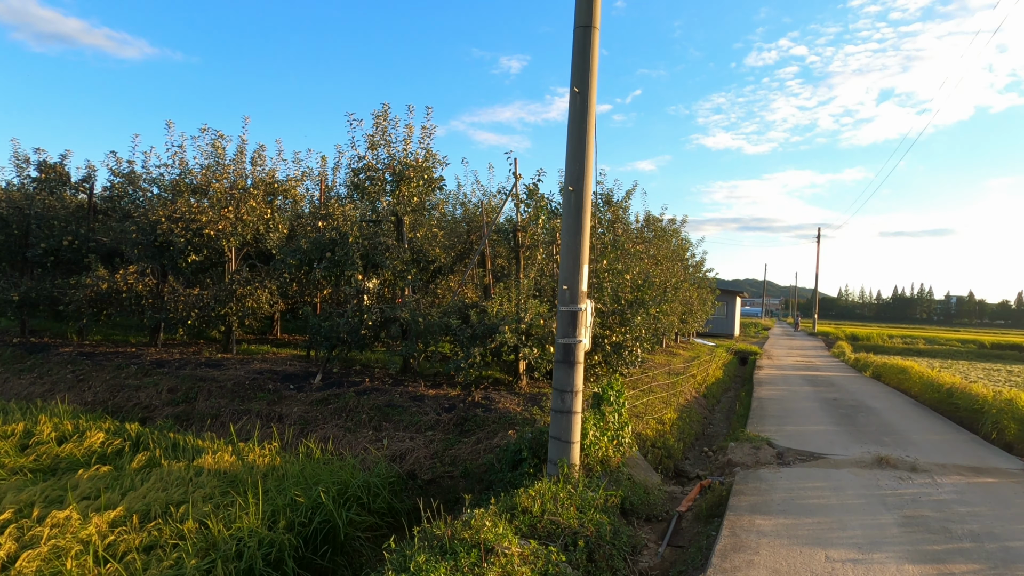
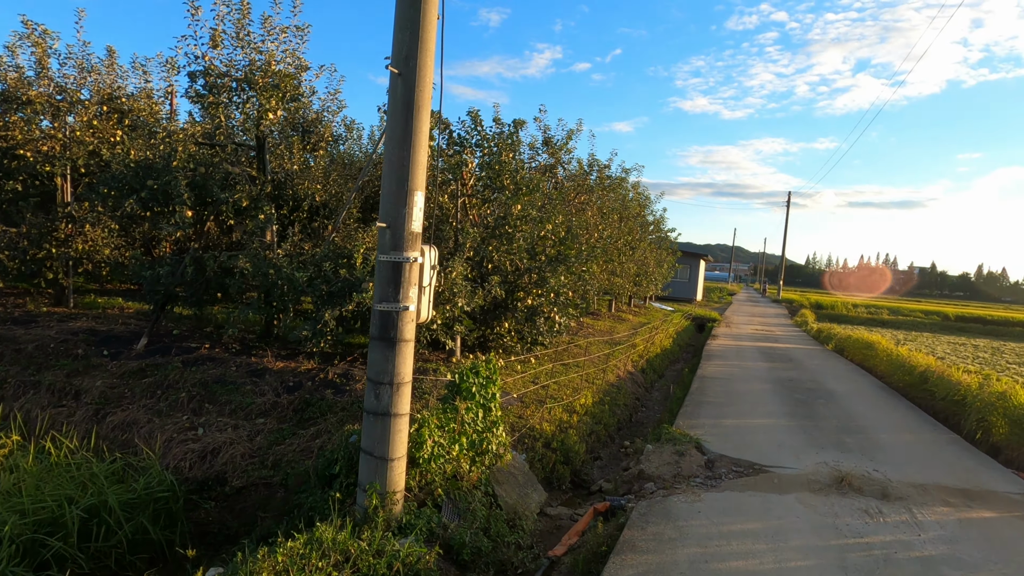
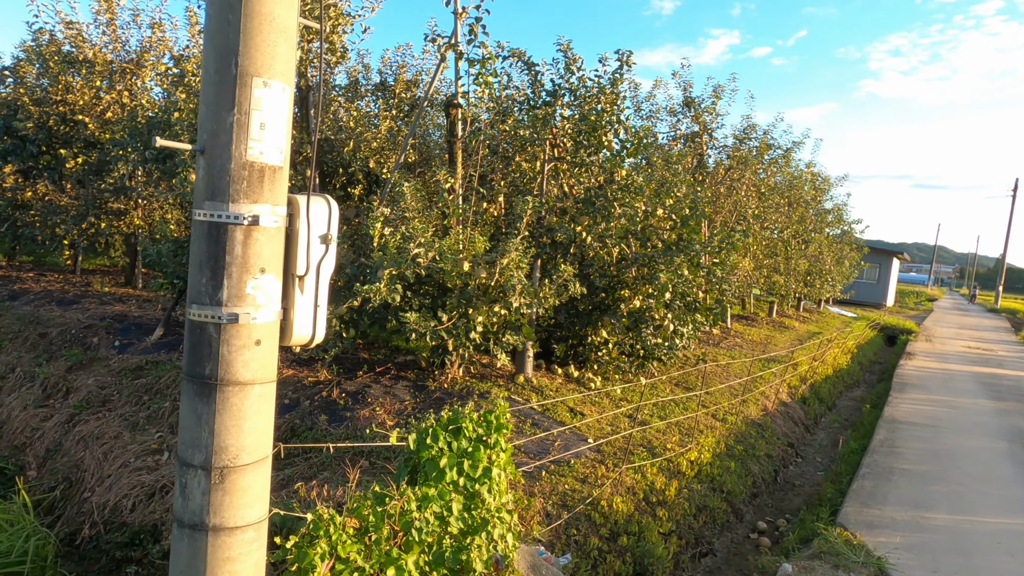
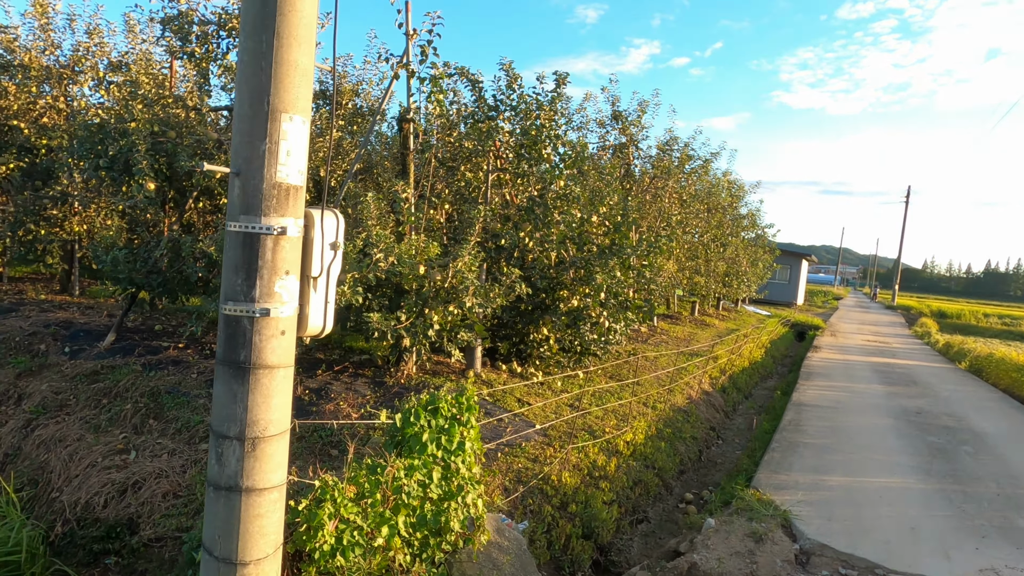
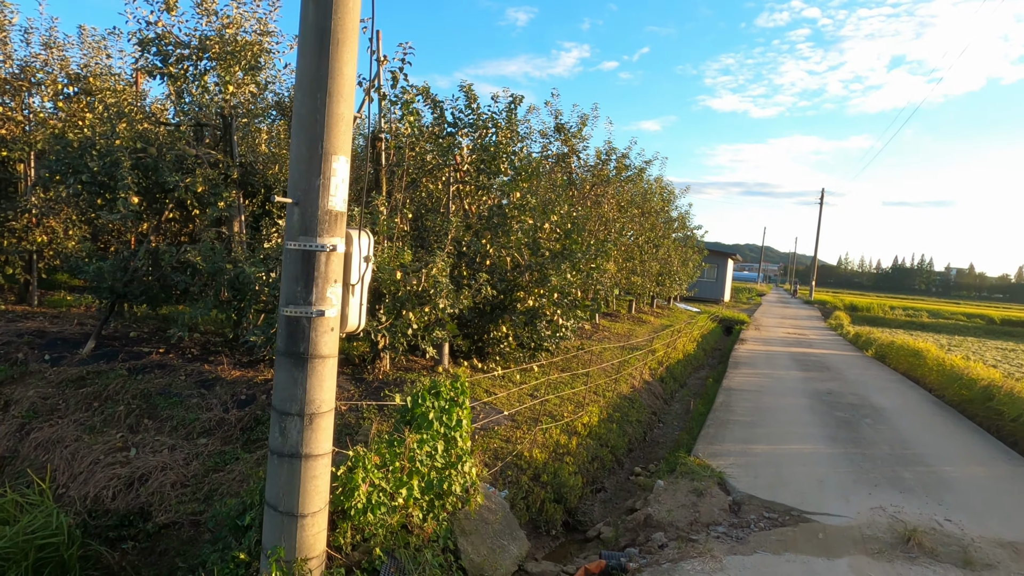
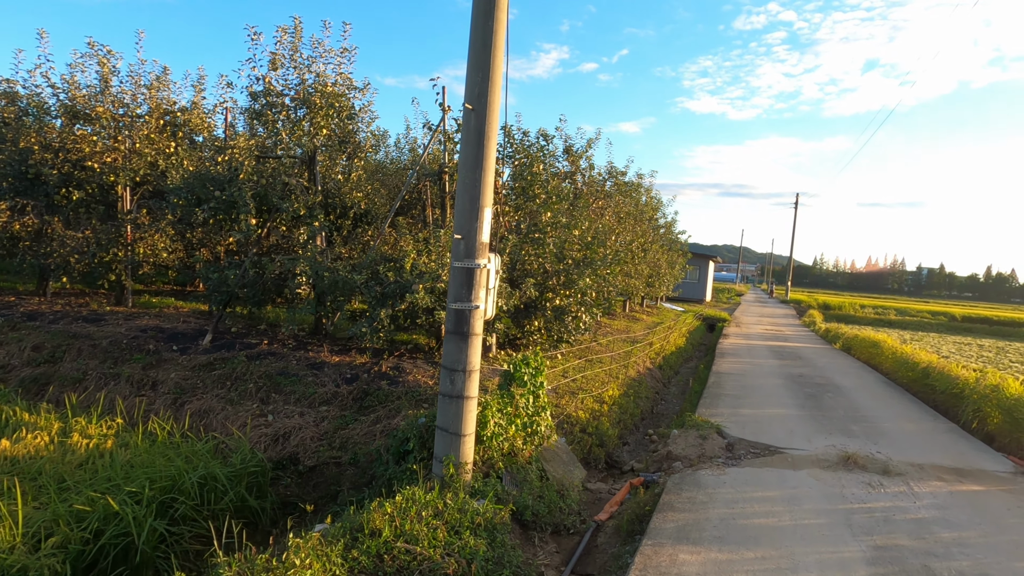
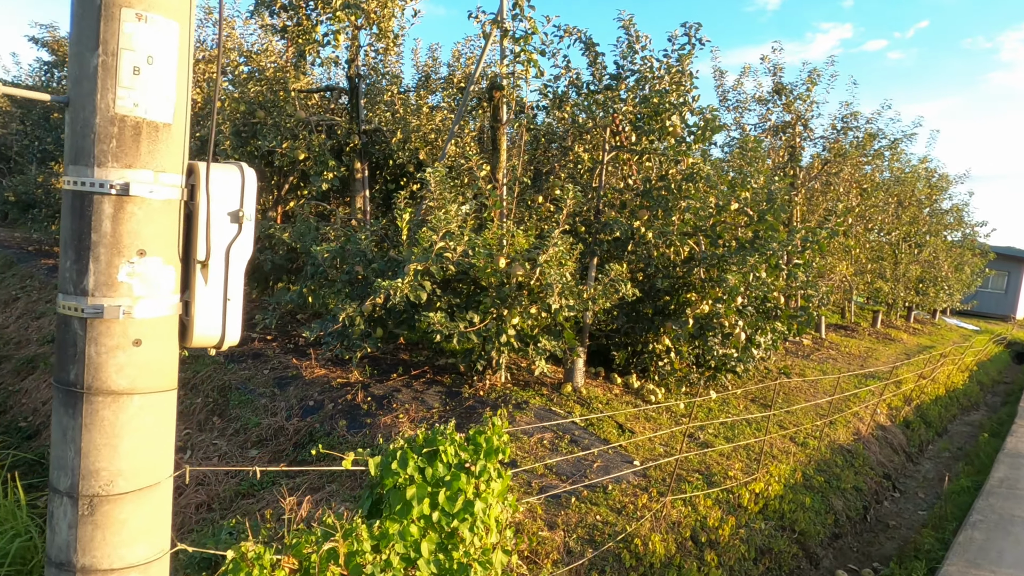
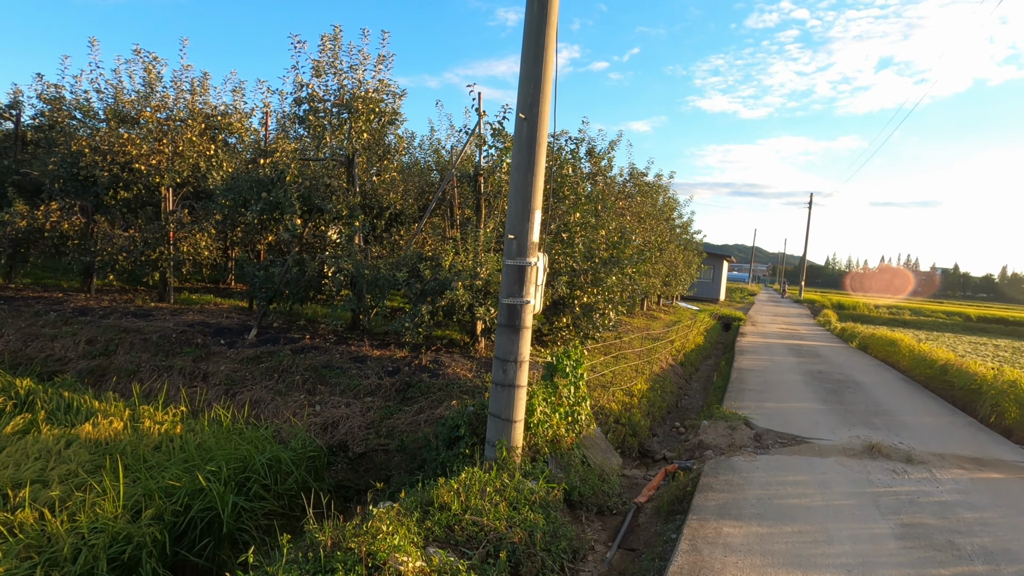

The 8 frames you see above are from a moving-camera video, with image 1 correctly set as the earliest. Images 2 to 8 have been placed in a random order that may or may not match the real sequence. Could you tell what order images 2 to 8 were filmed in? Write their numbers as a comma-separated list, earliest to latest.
8, 6, 2, 5, 4, 3, 7
